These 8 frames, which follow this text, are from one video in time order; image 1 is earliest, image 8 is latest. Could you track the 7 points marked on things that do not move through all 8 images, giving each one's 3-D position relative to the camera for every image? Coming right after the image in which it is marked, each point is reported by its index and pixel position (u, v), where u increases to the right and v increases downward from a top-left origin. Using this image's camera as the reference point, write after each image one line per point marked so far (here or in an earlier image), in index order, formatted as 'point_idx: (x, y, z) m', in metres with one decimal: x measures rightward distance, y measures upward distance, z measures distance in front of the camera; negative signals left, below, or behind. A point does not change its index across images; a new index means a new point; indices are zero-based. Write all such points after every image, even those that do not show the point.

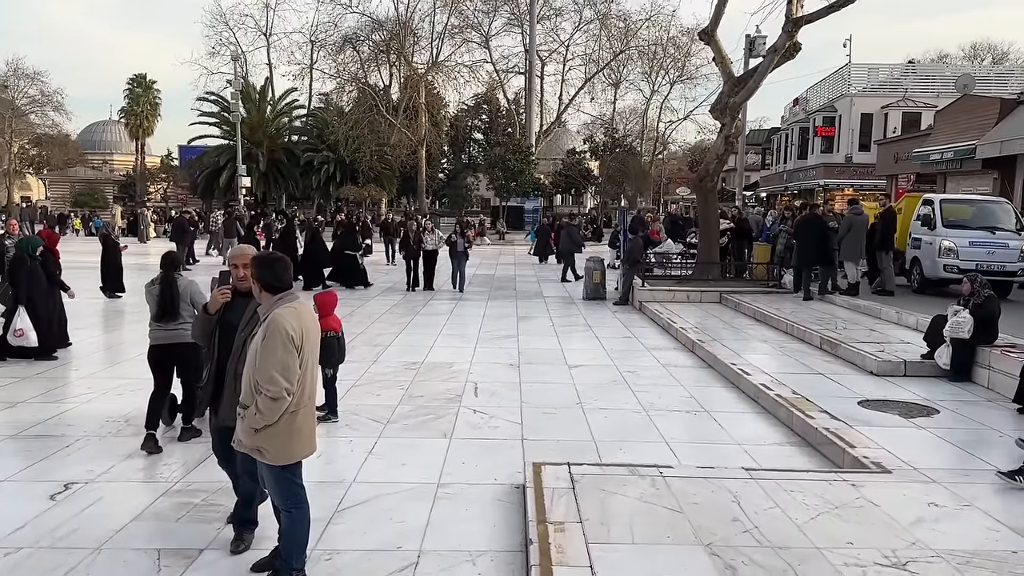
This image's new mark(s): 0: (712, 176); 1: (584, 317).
0: (+3.8, +2.1, +15.6) m
1: (+1.2, -0.5, +13.5) m
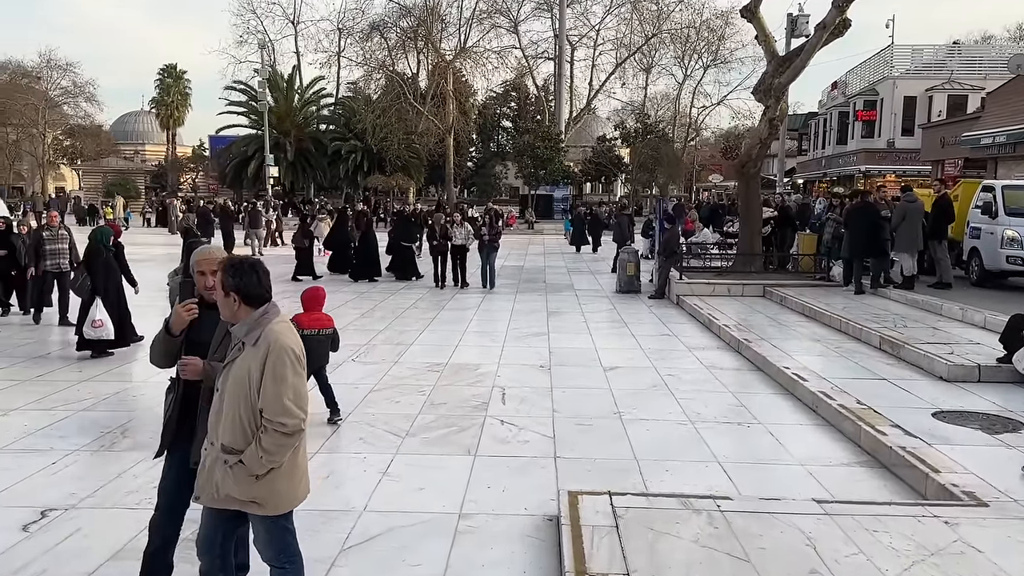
0: (+4.3, +2.2, +14.7) m
1: (+1.7, -0.4, +12.8) m
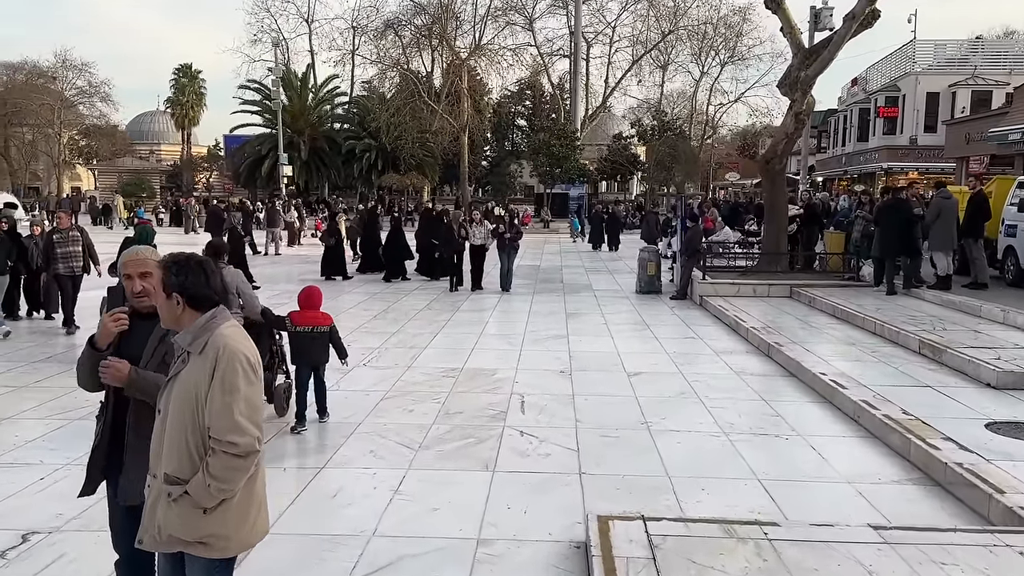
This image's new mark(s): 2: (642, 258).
0: (+4.6, +2.2, +14.2) m
1: (+1.9, -0.4, +12.4) m
2: (+2.3, +0.5, +14.5) m
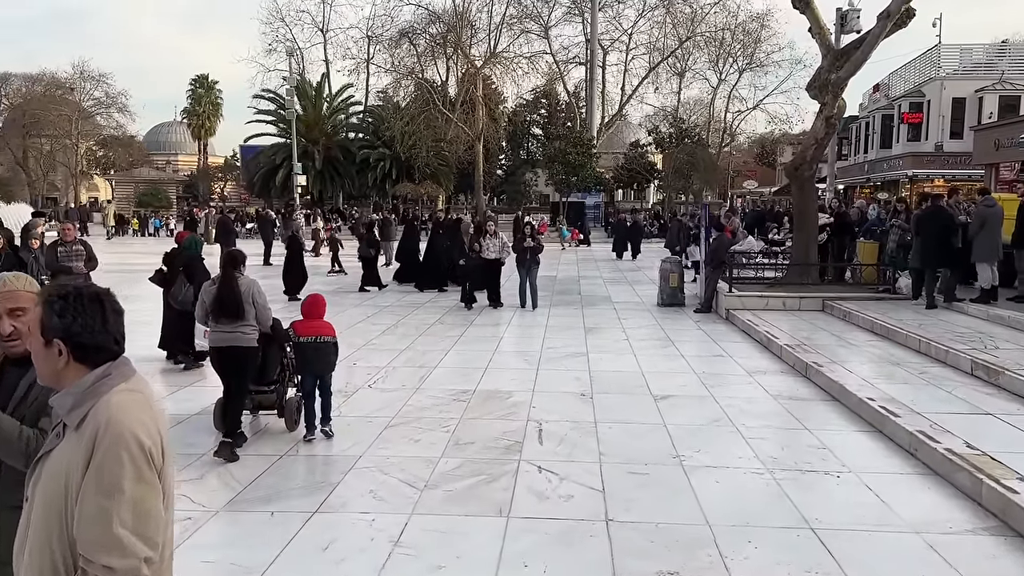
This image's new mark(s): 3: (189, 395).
0: (+4.9, +2.0, +13.5) m
1: (+2.1, -0.6, +11.7) m
2: (+2.5, +0.3, +13.8) m
3: (-2.9, -1.0, +7.7) m
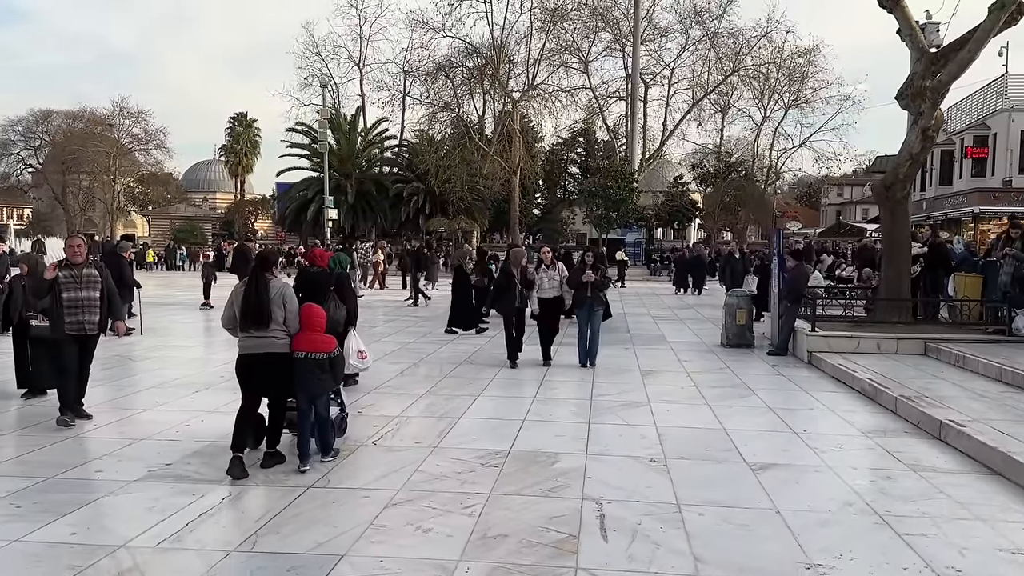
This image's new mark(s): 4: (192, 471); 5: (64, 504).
0: (+5.5, +1.5, +11.6) m
1: (+2.6, -1.0, +9.8) m
2: (+3.1, -0.2, +11.9) m
3: (-2.6, -1.1, +6.0) m
4: (-2.1, -1.2, +5.3) m
5: (-2.5, -1.2, +4.7) m
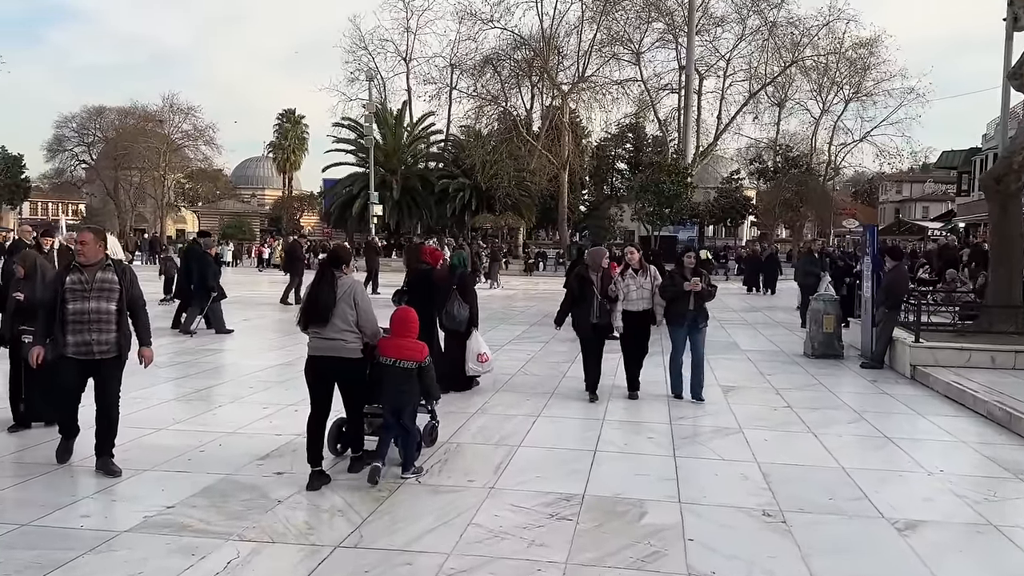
0: (+6.2, +1.4, +10.2) m
1: (+3.3, -1.1, +8.5) m
2: (+3.9, -0.3, +10.6) m
3: (-2.2, -1.2, +5.0) m
4: (-1.6, -1.2, +4.3) m
5: (-2.2, -1.2, +3.7) m
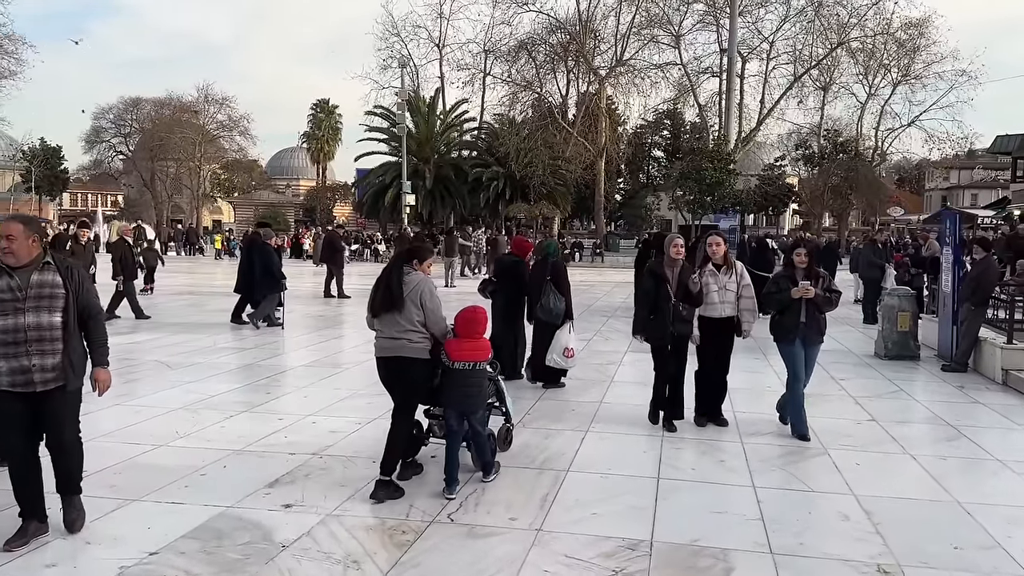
0: (+6.7, +1.5, +9.1) m
1: (+3.7, -1.0, +7.6) m
2: (+4.4, -0.2, +9.6) m
3: (-1.9, -1.2, +4.3) m
4: (-1.4, -1.2, +3.6) m
5: (-2.0, -1.3, +3.0) m
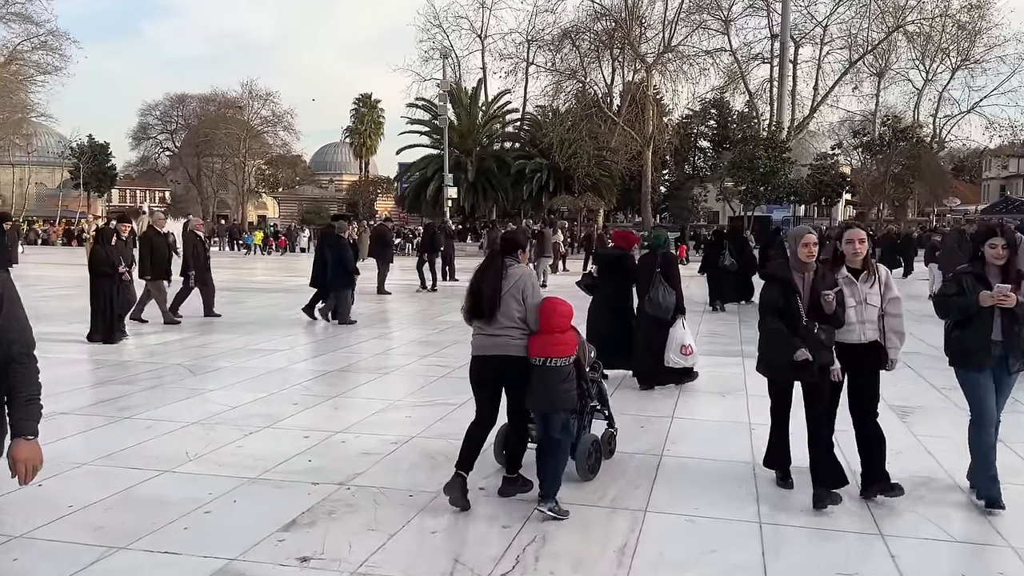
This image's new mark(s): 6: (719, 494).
0: (+7.2, +1.5, +7.9) m
1: (+4.1, -1.0, +6.5) m
2: (+4.9, -0.2, +8.5) m
3: (-1.6, -1.2, +3.5) m
4: (-1.2, -1.2, +2.8) m
5: (-1.7, -1.3, +2.2) m
6: (+1.1, -1.1, +4.4) m
